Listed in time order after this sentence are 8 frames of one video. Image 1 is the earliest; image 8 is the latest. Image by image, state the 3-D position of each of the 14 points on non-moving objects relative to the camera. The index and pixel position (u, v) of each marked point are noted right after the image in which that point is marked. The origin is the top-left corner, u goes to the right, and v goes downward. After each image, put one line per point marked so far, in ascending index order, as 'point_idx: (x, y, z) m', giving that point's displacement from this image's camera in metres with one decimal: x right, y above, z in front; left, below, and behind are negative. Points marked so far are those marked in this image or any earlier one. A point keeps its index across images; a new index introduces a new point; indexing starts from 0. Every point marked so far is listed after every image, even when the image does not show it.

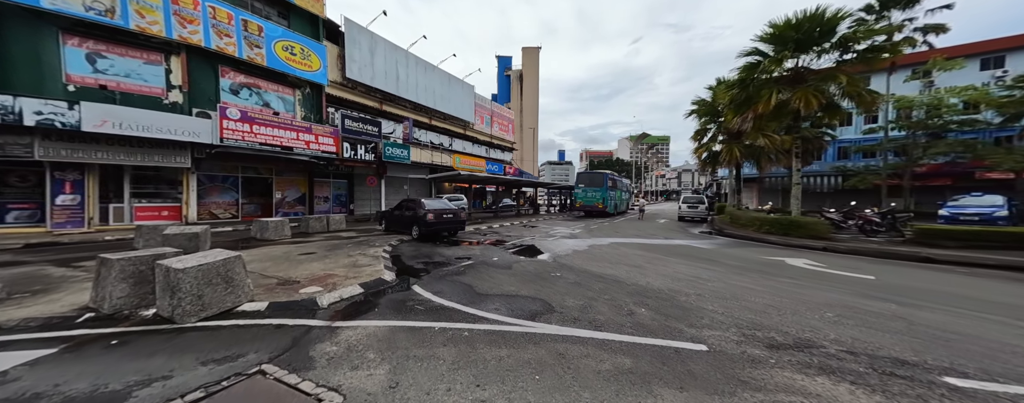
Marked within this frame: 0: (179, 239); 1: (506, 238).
0: (-8.2, -1.0, +7.1) m
1: (-0.2, -1.4, +11.5) m
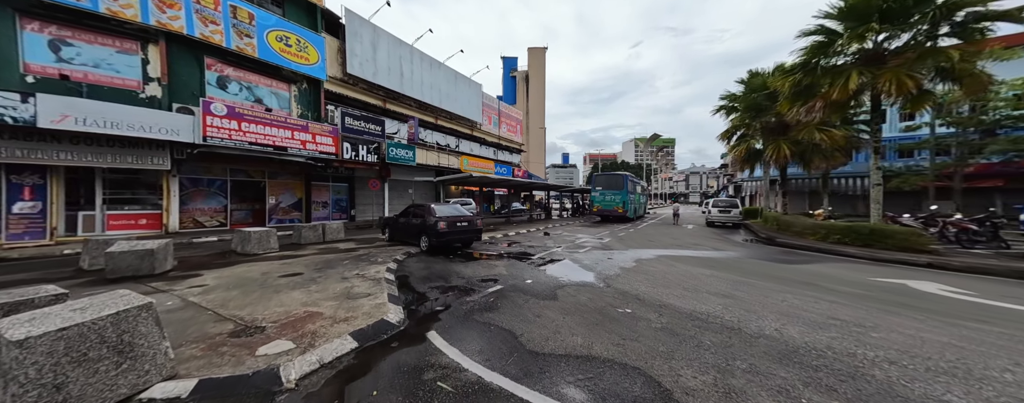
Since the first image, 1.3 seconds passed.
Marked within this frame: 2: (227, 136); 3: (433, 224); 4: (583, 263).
0: (-7.4, -1.1, +5.6) m
1: (+0.6, -1.6, +9.9) m
2: (-11.7, +2.7, +11.9) m
3: (-2.4, -0.7, +8.8) m
4: (+1.8, -1.6, +7.5) m
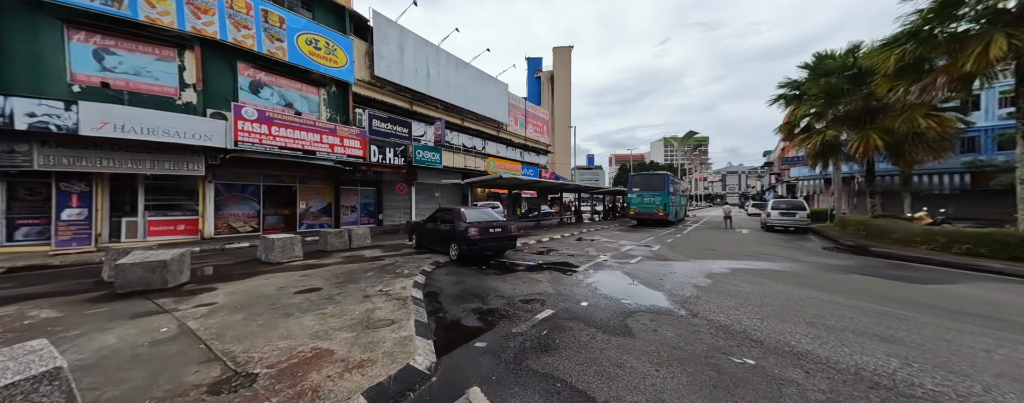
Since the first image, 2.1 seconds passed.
0: (-6.6, -1.2, +5.1) m
1: (+1.7, -1.7, +8.8) m
2: (-10.3, +2.5, +11.9) m
3: (-1.3, -0.8, +7.9) m
4: (+2.8, -1.6, +6.2) m
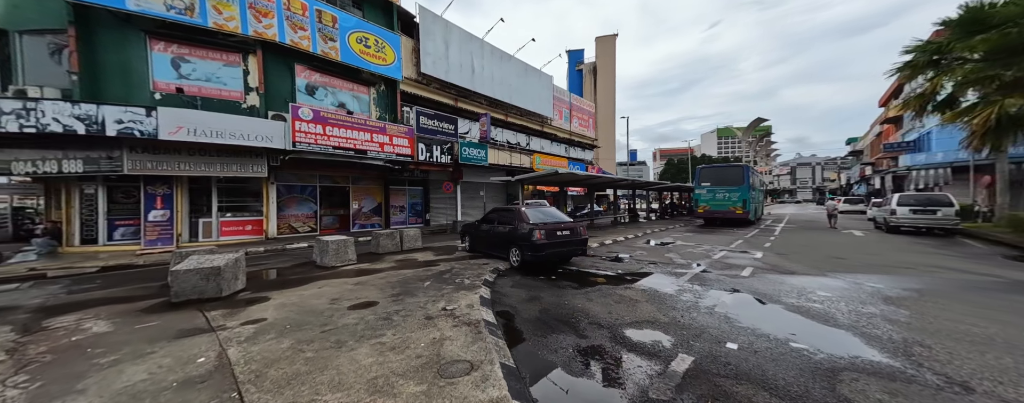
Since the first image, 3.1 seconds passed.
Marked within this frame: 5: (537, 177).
0: (-5.2, -1.3, +4.8) m
1: (+3.5, -1.6, +7.3) m
2: (-8.1, +2.5, +11.9) m
3: (+0.4, -0.7, +6.8) m
4: (+4.2, -1.6, +4.6) m
5: (+1.5, +1.4, +17.5) m
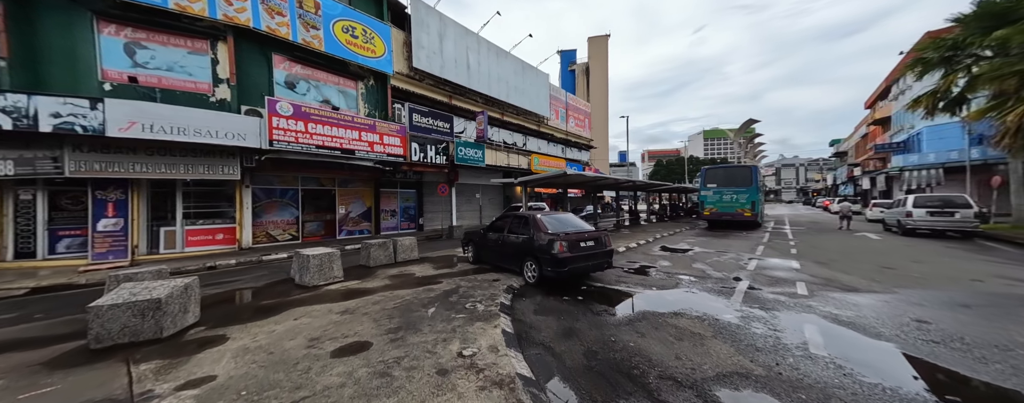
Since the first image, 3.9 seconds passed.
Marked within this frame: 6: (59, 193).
0: (-4.8, -1.4, +3.6) m
1: (+3.8, -1.7, +6.4) m
2: (-7.9, +2.3, +10.6) m
3: (+0.7, -0.9, +5.8) m
4: (+4.6, -1.7, +3.8) m
5: (+1.4, +1.3, +16.5) m
6: (-14.3, +0.3, +9.1) m
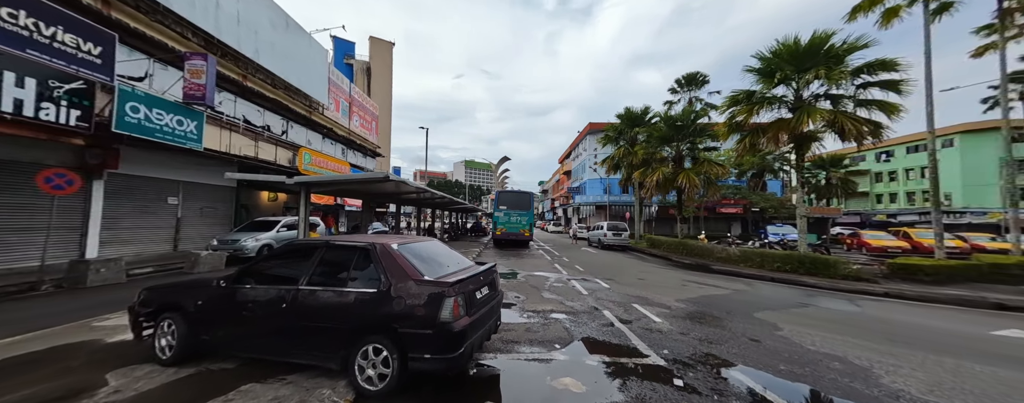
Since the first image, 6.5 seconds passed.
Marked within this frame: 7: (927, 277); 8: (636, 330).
0: (-3.3, -1.2, -2.6) m
1: (+0.9, -2.2, +5.4) m
2: (-10.3, +2.6, +0.6) m
3: (-0.9, -1.1, +2.9) m
4: (+3.3, -2.1, +4.1) m
5: (-7.7, +0.7, +11.2) m
6: (-13.9, +1.1, -5.0) m
7: (+17.0, -3.1, +12.1) m
8: (+2.2, -2.2, +5.0) m
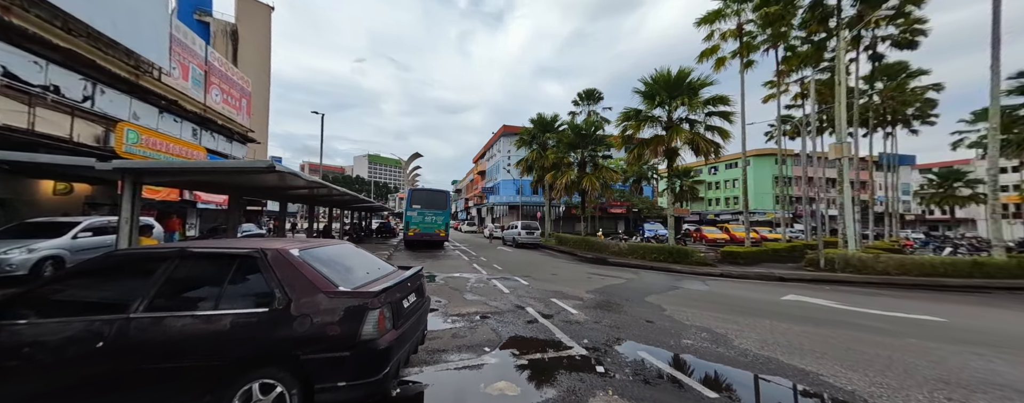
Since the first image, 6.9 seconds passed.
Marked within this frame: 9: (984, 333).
0: (-2.1, -1.1, -3.6) m
1: (-0.5, -2.2, +5.3) m
2: (-9.7, +2.7, -2.6) m
3: (-1.4, -1.0, +2.3) m
4: (+2.3, -2.1, +4.7) m
5: (-10.4, +0.9, +8.3) m
6: (-11.5, +1.3, -9.0) m
7: (+13.0, -3.3, +16.4) m
8: (+0.9, -2.2, +5.3) m
9: (+11.1, -3.1, +7.0) m
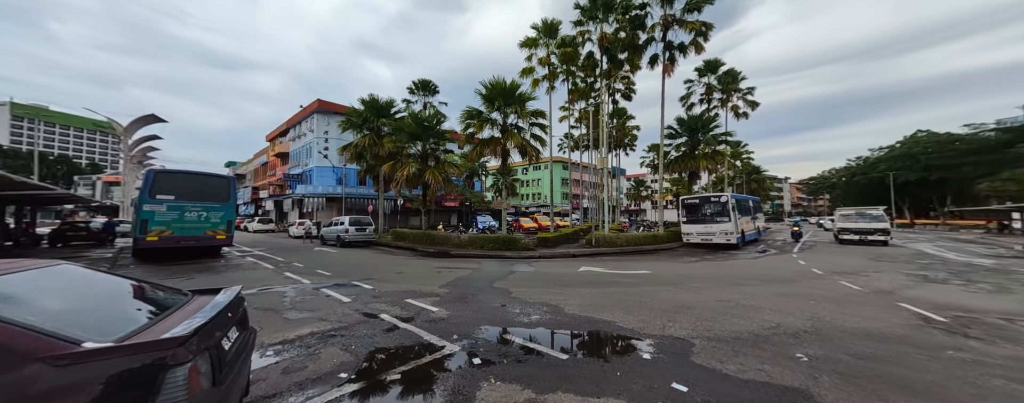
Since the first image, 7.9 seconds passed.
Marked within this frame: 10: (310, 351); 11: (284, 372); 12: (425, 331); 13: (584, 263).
0: (+0.7, -1.2, -4.1) m
1: (-2.6, -2.1, +4.3) m
2: (-6.2, +2.8, -7.4) m
3: (-1.8, -1.0, +1.3) m
4: (0.0, -2.1, +5.2) m
5: (-12.6, +1.2, +1.6) m
6: (-4.4, +1.2, -13.8) m
7: (+2.9, -3.0, +20.8) m
8: (-1.5, -2.1, +5.0) m
9: (+6.2, -3.1, +11.9) m
10: (-2.7, -2.0, +4.0) m
11: (-2.6, -2.0, +3.4) m
12: (-1.4, -2.1, +4.7) m
13: (+4.0, -3.3, +15.7) m
